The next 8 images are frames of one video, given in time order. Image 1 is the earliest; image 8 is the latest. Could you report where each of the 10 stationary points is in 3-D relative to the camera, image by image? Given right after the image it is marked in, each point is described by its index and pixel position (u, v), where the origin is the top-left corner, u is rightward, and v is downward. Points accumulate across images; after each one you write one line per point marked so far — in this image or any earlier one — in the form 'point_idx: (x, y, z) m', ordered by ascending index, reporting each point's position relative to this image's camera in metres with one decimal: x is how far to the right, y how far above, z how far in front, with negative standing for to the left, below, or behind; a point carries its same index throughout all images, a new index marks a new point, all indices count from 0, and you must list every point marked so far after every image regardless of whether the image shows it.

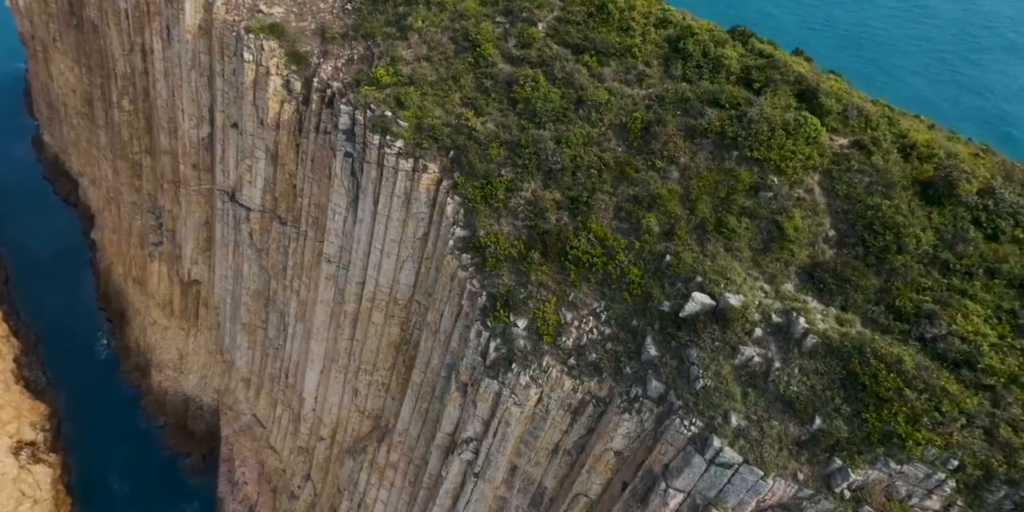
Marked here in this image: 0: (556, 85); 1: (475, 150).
0: (+1.3, +5.1, +19.3) m
1: (-1.1, +3.3, +19.5) m
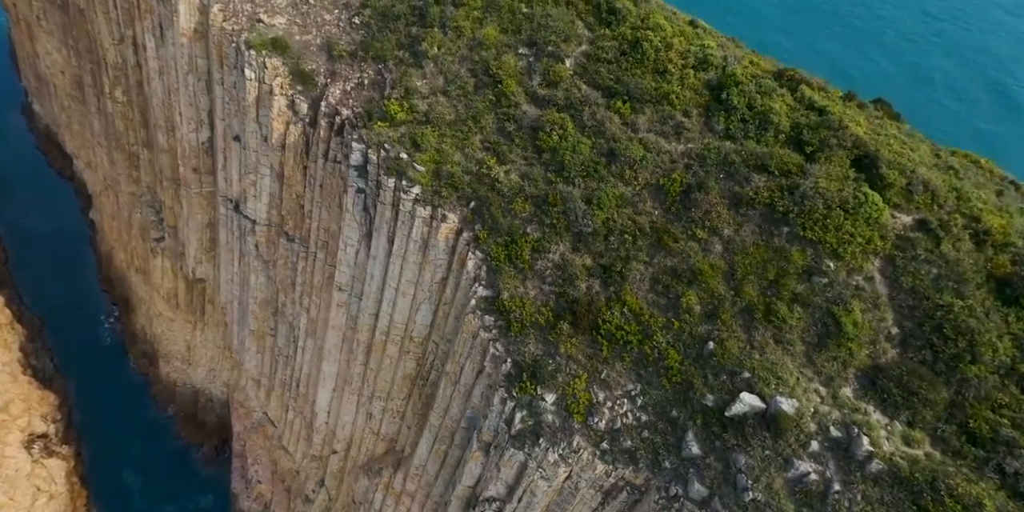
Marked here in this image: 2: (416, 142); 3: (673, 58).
0: (+2.0, +3.3, +17.8) m
1: (-0.4, +1.6, +18.2) m
2: (-3.0, +3.5, +19.7) m
3: (+4.5, +5.4, +17.9) m
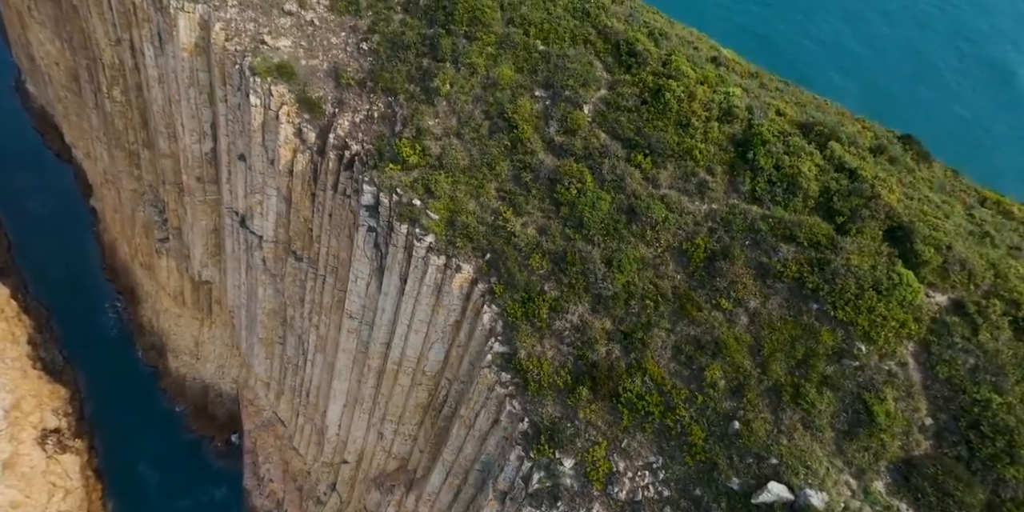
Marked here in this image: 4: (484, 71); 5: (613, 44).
0: (+2.5, +1.8, +17.2) m
1: (0.0, 0.0, +17.7) m
2: (-2.5, +2.0, +19.2) m
3: (+4.9, +3.8, +17.2) m
4: (-0.9, +5.8, +20.0) m
5: (+3.0, +6.3, +19.2) m
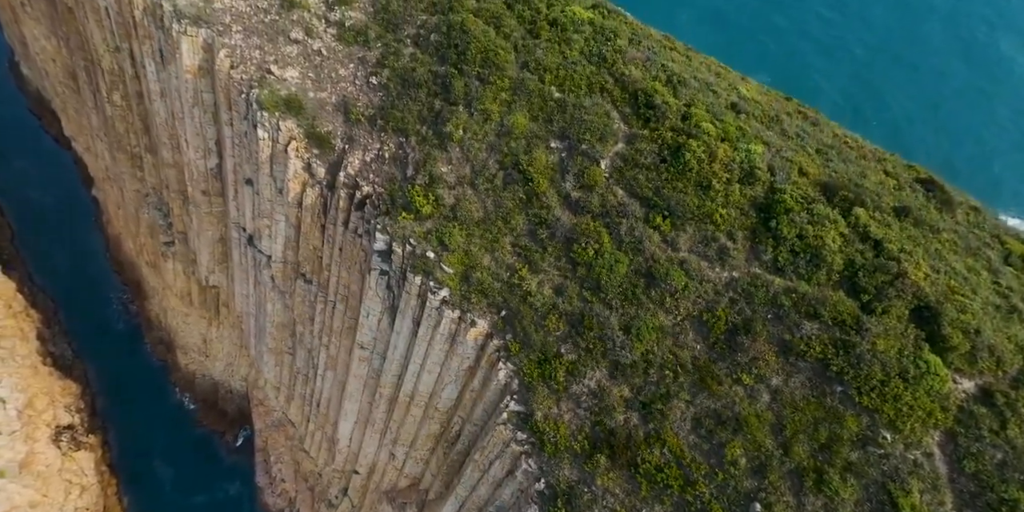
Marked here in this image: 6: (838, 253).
0: (+2.9, +0.1, +16.9) m
1: (+0.5, -1.6, +17.5) m
2: (-2.1, +0.4, +18.9) m
3: (+5.4, +2.2, +16.8) m
4: (-0.4, +4.2, +19.6) m
5: (+3.4, +4.7, +18.7) m
6: (+7.7, +0.1, +15.1) m
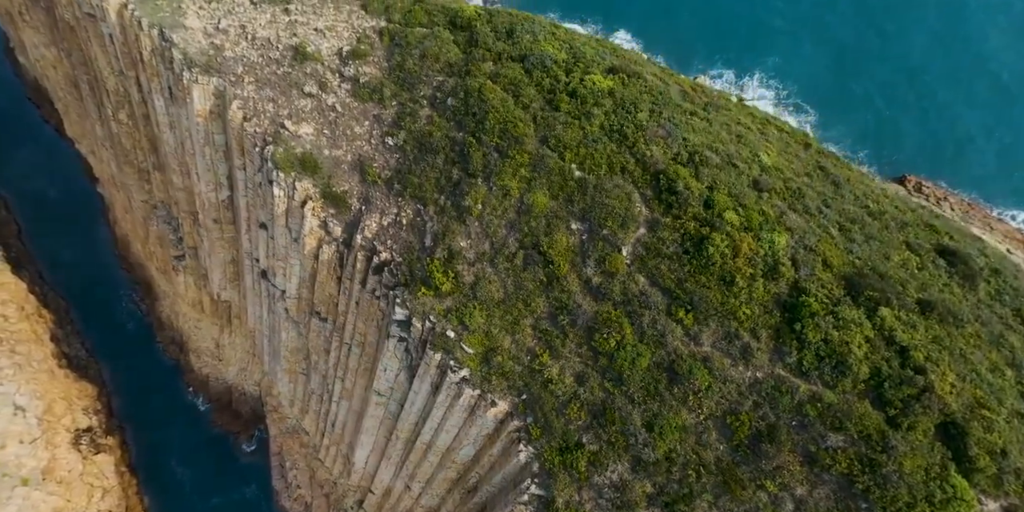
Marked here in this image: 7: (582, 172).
0: (+3.5, -2.3, +16.9) m
1: (+1.1, -4.0, +17.5) m
2: (-1.5, -2.0, +18.9) m
3: (+5.9, -0.2, +16.7) m
4: (+0.2, +1.9, +19.4) m
5: (+4.0, +2.4, +18.5) m
6: (+8.2, -2.4, +15.1) m
7: (+2.1, +2.5, +18.9) m
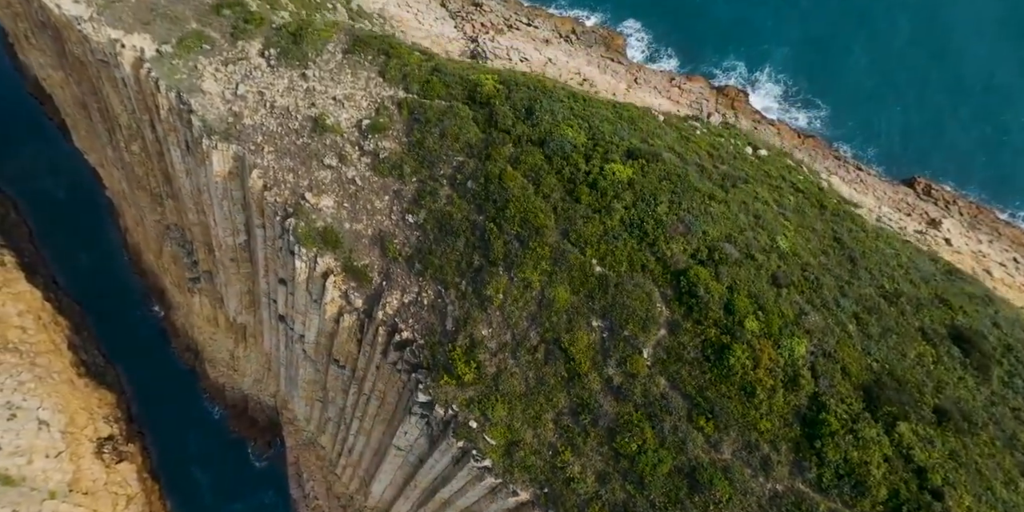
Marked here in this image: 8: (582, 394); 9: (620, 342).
0: (+4.1, -5.2, +17.3) m
1: (+1.7, -6.9, +18.0) m
2: (-0.8, -4.8, +19.3) m
3: (+6.6, -3.1, +17.0) m
4: (+0.8, -0.9, +19.7) m
5: (+4.6, -0.5, +18.7) m
6: (+8.9, -5.4, +15.4) m
7: (+2.7, -0.3, +19.2) m
8: (+2.0, -4.0, +18.5) m
9: (+3.1, -2.4, +18.4) m
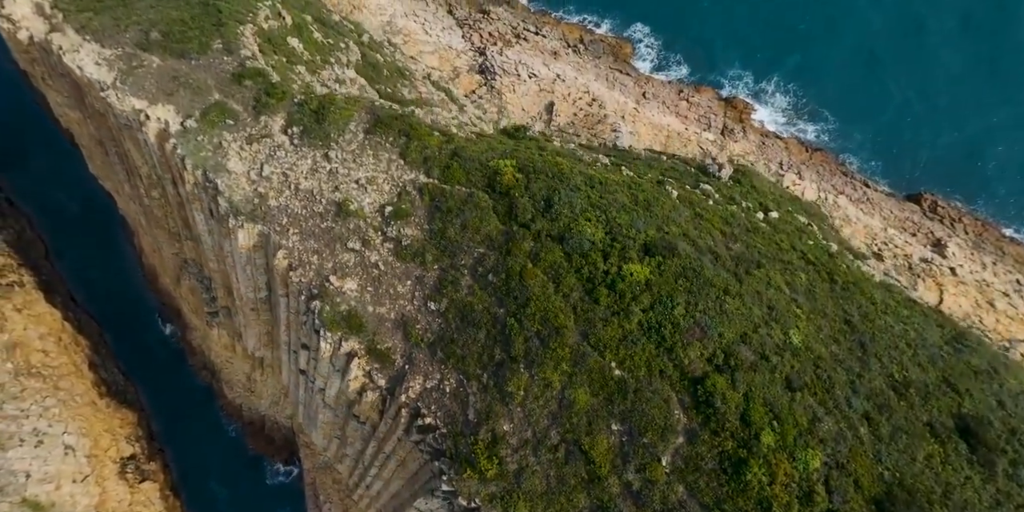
0: (+4.8, -8.5, +18.0) m
1: (+2.4, -10.1, +18.8) m
2: (-0.1, -8.0, +20.1) m
3: (+7.2, -6.4, +17.7) m
4: (+1.5, -4.1, +20.3) m
5: (+5.3, -3.7, +19.3) m
6: (+9.5, -8.6, +16.1) m
7: (+3.4, -3.5, +19.8) m
8: (+2.7, -7.2, +19.2) m
9: (+3.8, -5.7, +19.0) m
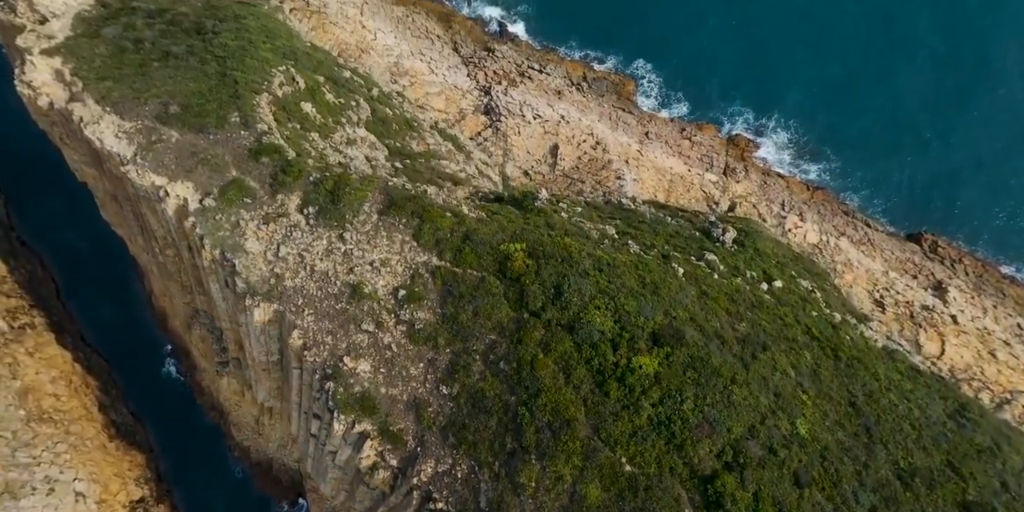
0: (+5.2, -11.4, +18.2) m
1: (+2.8, -13.1, +19.0) m
2: (+0.3, -11.1, +20.4) m
3: (+7.6, -9.3, +17.9) m
4: (+1.9, -7.2, +20.7) m
5: (+5.7, -6.7, +19.7) m
6: (+9.9, -11.5, +16.3) m
7: (+3.8, -6.6, +20.2) m
8: (+3.1, -10.2, +19.5) m
9: (+4.1, -8.7, +19.4) m
